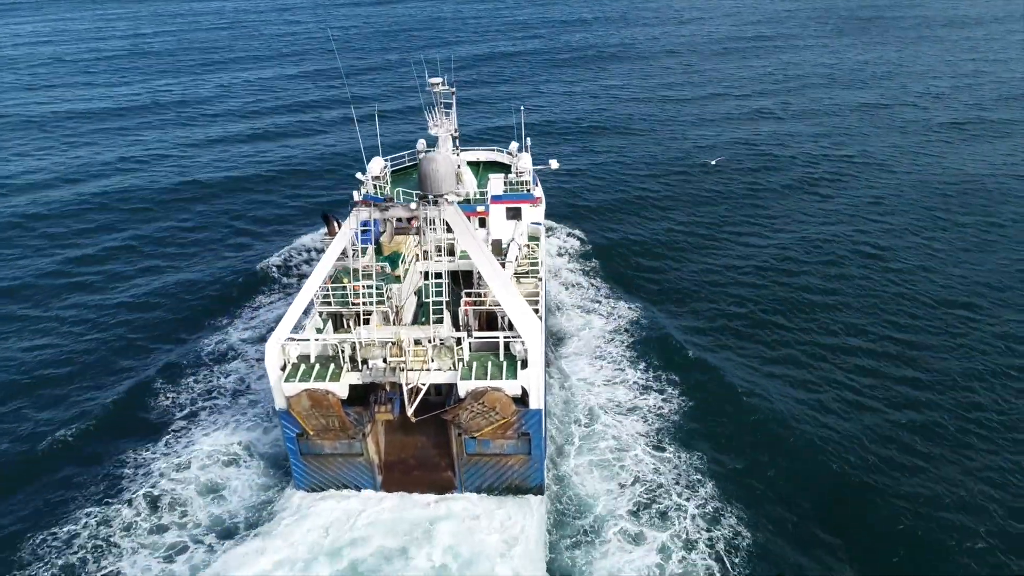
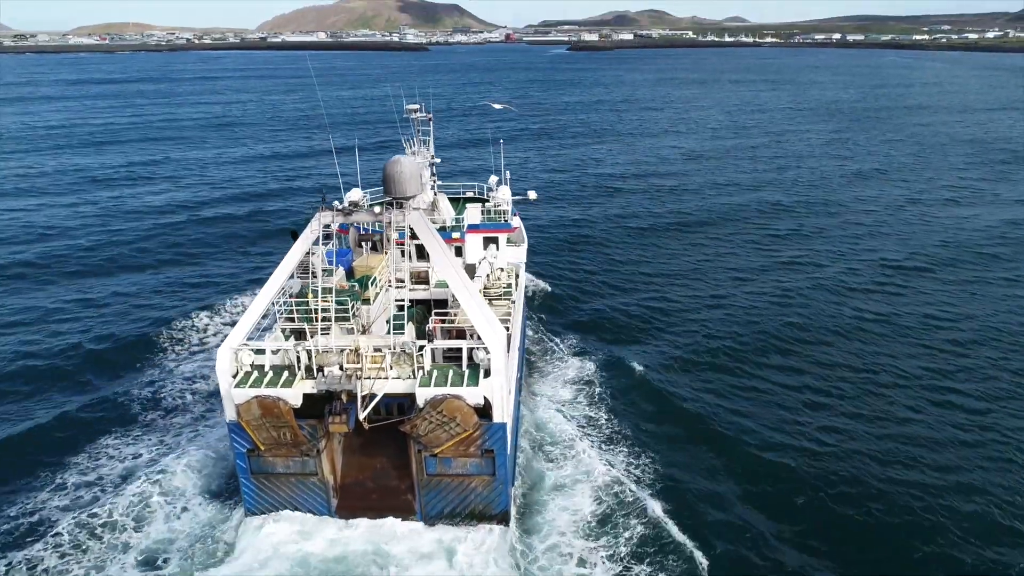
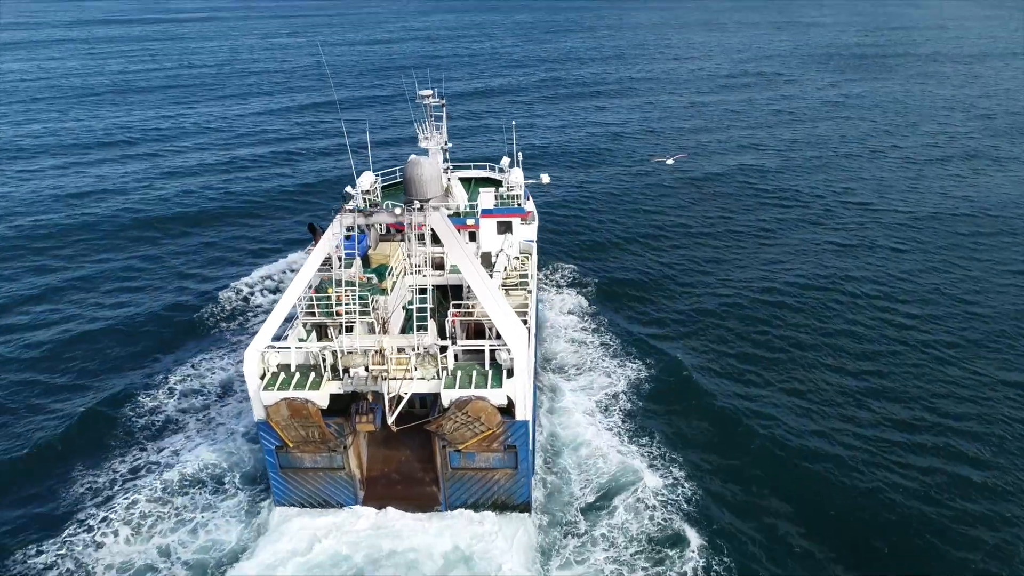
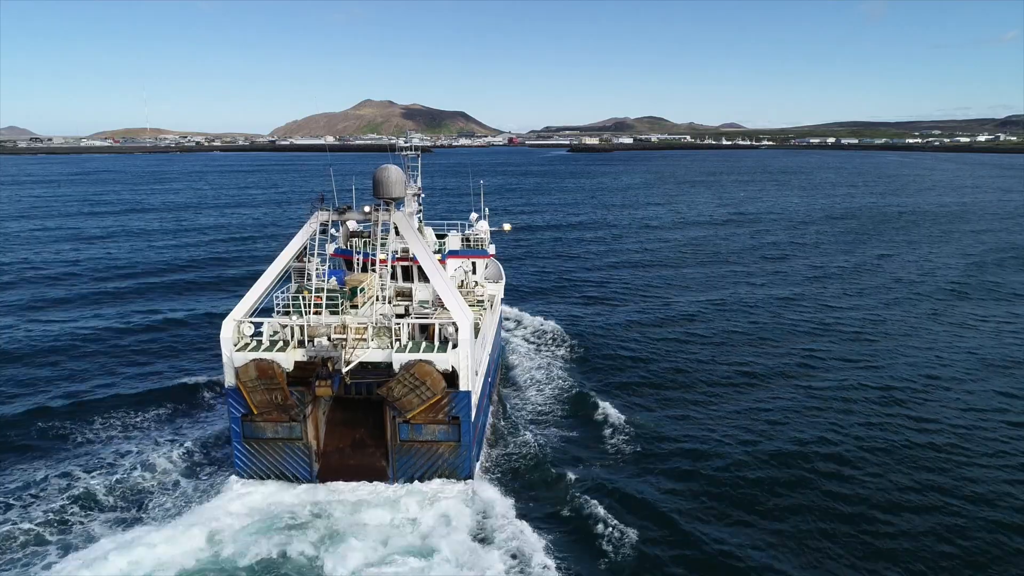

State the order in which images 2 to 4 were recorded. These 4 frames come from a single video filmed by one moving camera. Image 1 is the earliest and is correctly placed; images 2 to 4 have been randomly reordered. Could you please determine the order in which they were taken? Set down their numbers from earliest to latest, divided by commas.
3, 2, 4
